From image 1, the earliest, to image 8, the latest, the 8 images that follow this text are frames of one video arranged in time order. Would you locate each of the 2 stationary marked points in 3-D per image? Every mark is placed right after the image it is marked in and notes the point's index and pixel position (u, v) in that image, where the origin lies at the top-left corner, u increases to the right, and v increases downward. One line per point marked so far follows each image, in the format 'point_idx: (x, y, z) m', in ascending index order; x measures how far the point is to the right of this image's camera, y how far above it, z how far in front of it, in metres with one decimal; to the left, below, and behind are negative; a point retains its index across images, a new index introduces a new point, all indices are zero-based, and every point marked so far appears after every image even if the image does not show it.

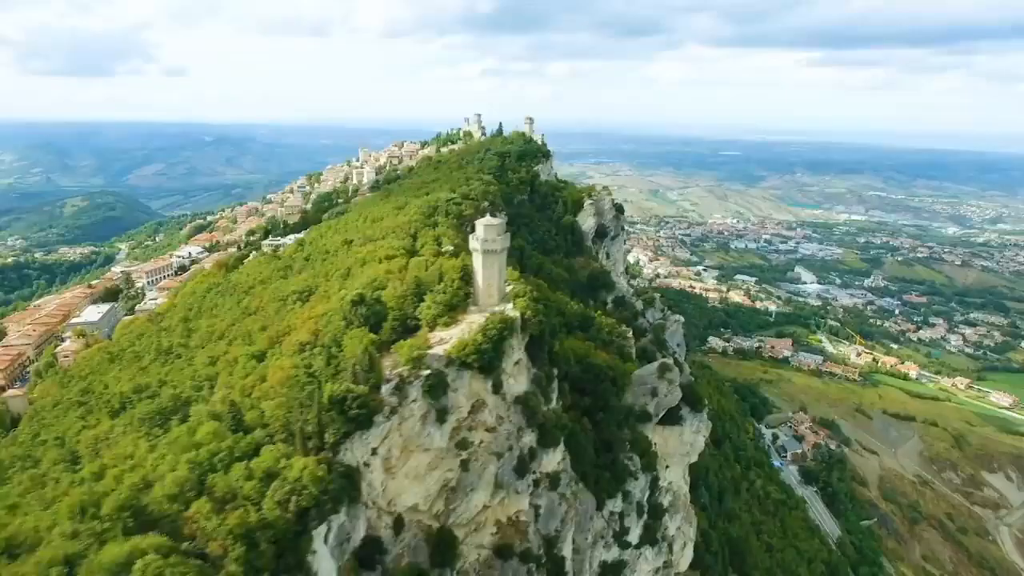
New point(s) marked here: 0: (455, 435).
0: (-1.8, -4.6, +19.7) m
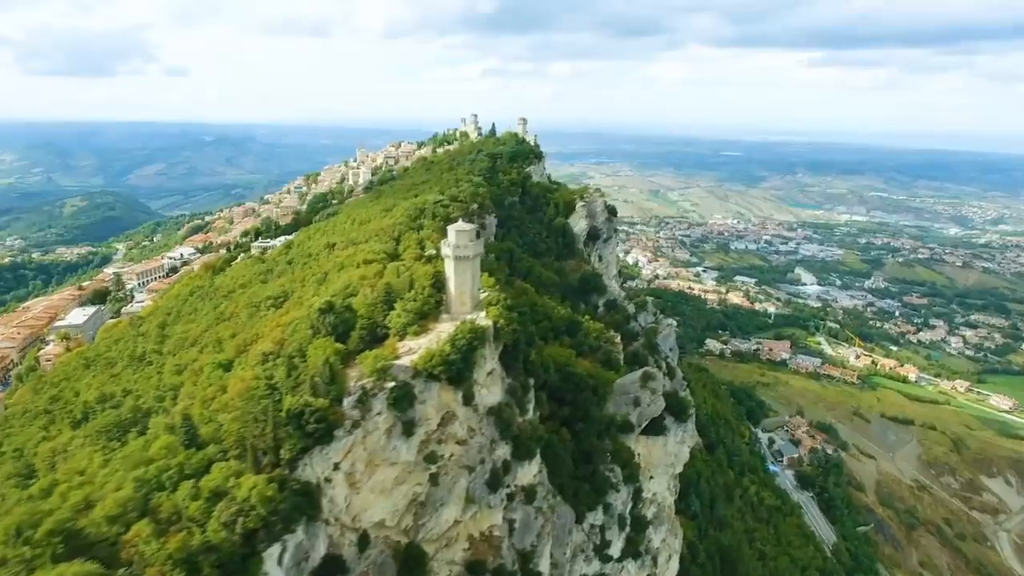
0: (-2.7, -4.8, +19.0) m
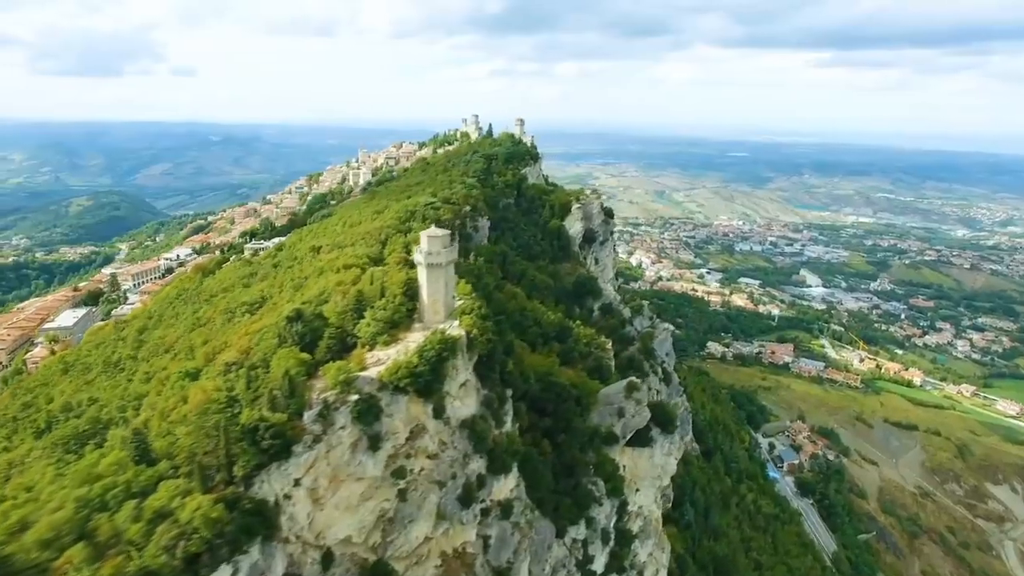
0: (-3.5, -5.1, +18.3) m
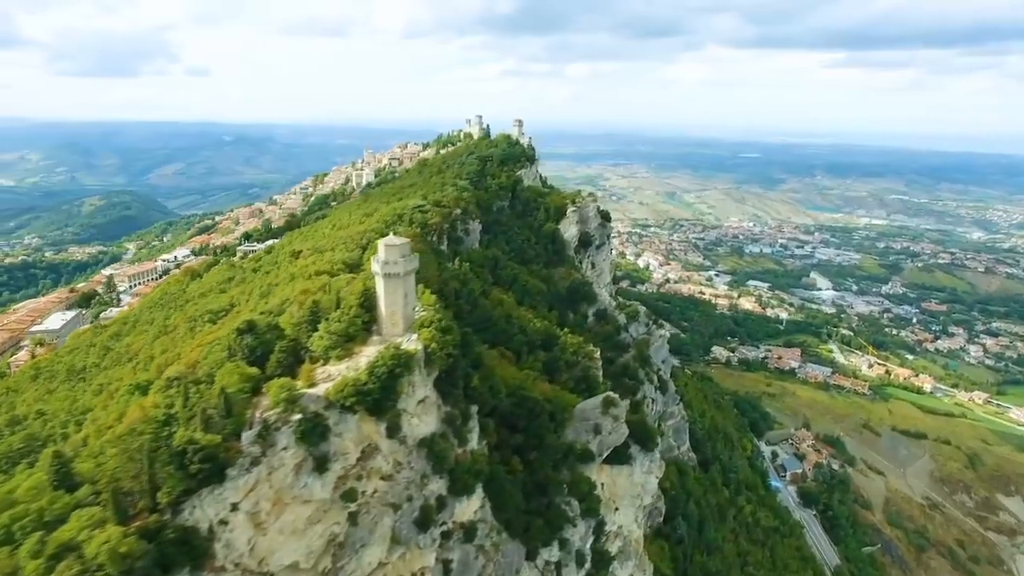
0: (-4.7, -5.4, +17.3) m
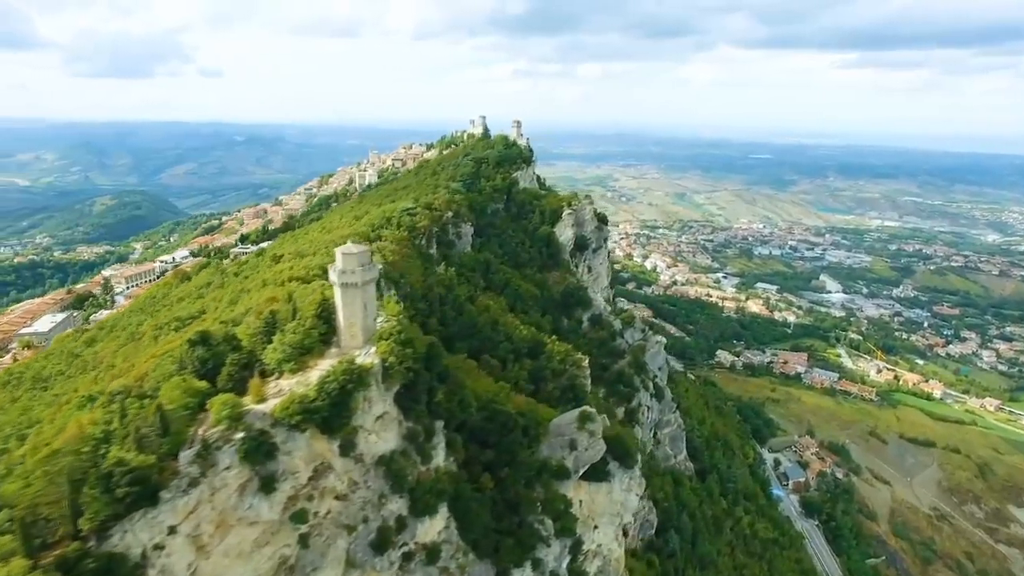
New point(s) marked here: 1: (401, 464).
0: (-5.8, -5.7, +16.4) m
1: (-3.2, -5.0, +18.0) m
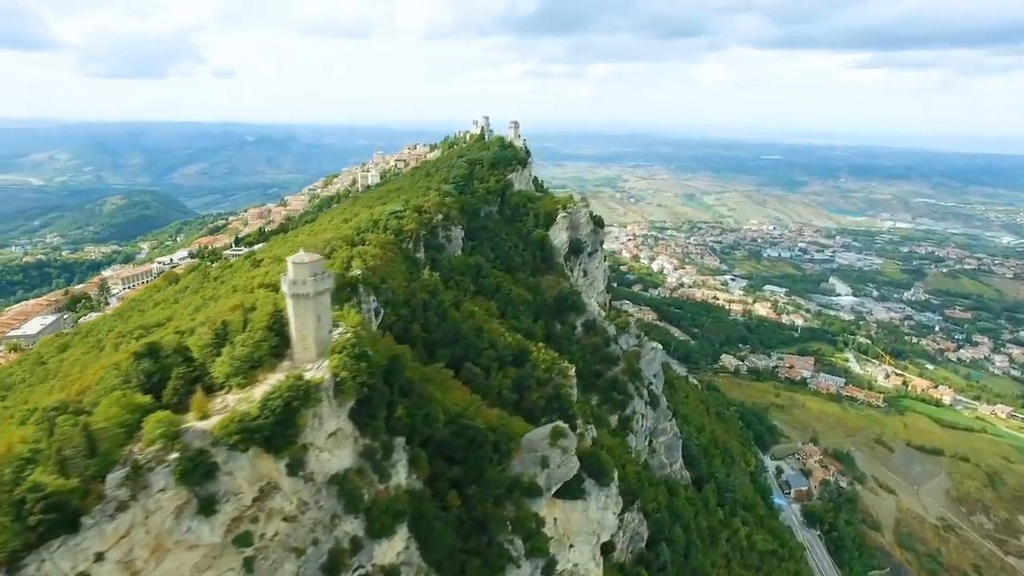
0: (-6.9, -5.9, +15.6) m
1: (-4.2, -5.3, +17.1) m
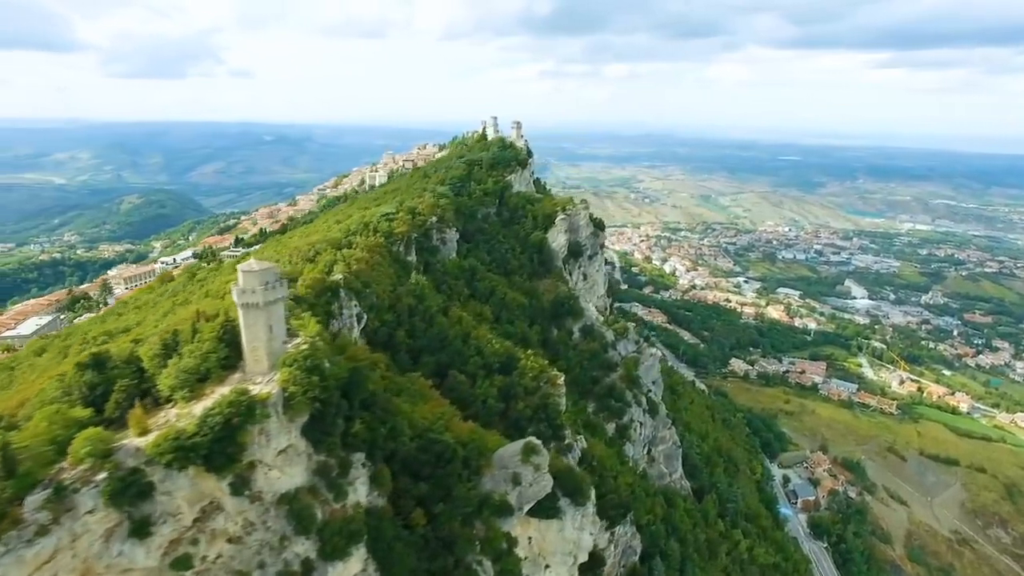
0: (-8.0, -6.2, +14.8) m
1: (-5.3, -5.6, +16.3) m
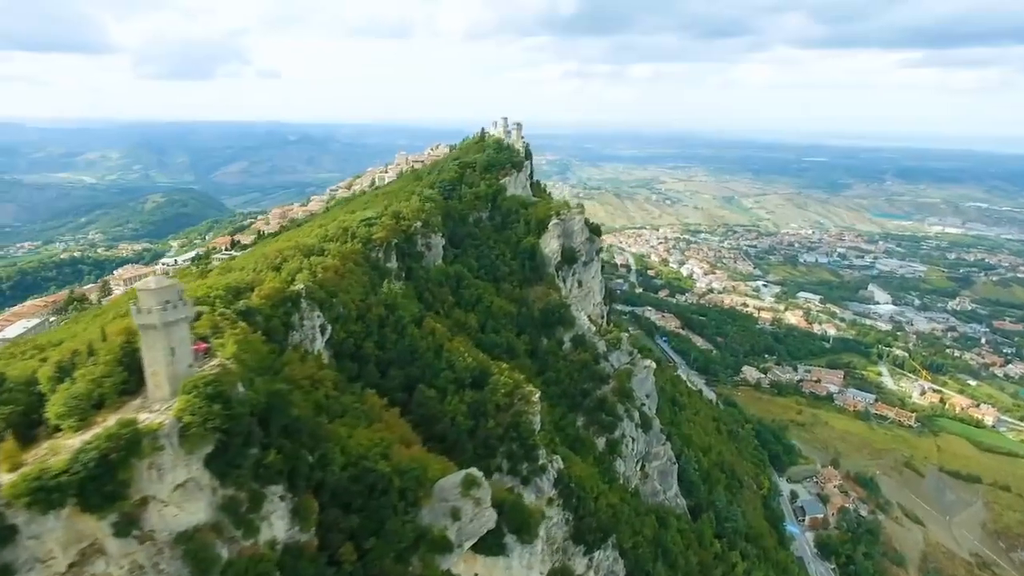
0: (-9.9, -6.6, +13.5) m
1: (-7.2, -6.0, +14.8) m
